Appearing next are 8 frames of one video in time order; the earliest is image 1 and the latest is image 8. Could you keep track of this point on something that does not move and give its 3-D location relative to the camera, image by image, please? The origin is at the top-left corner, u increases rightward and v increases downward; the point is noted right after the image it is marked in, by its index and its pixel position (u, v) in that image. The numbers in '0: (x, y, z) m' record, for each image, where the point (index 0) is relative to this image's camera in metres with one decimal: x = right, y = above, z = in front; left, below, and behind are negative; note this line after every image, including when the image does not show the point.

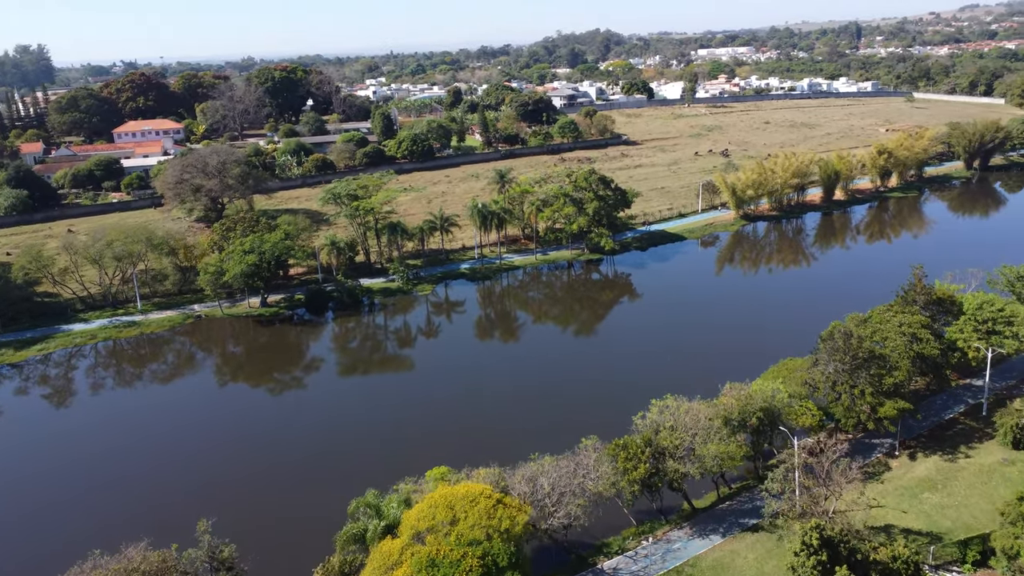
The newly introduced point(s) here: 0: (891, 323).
0: (+9.5, -0.9, +19.8) m
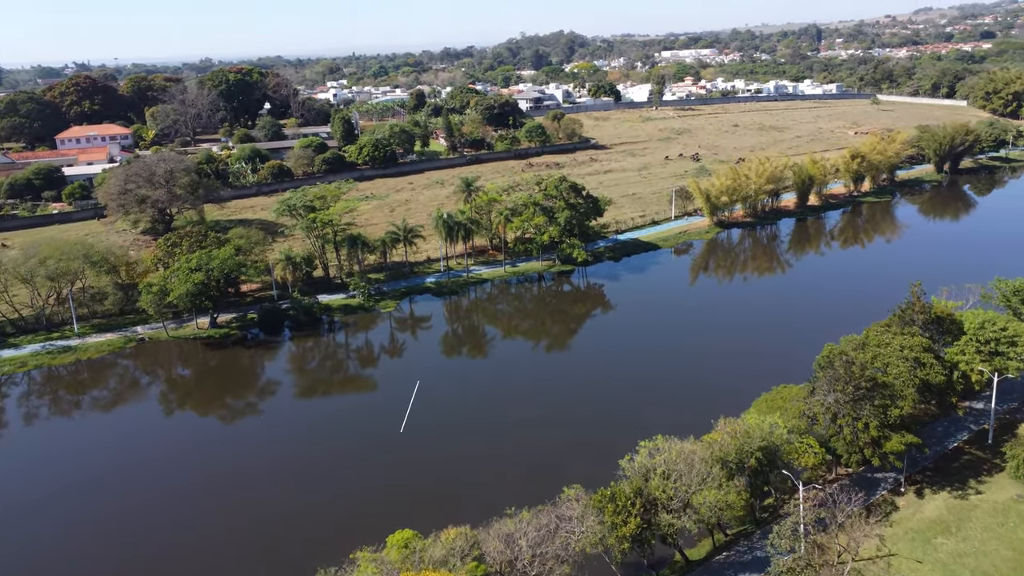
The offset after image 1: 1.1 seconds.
0: (+8.8, -1.3, +18.3) m
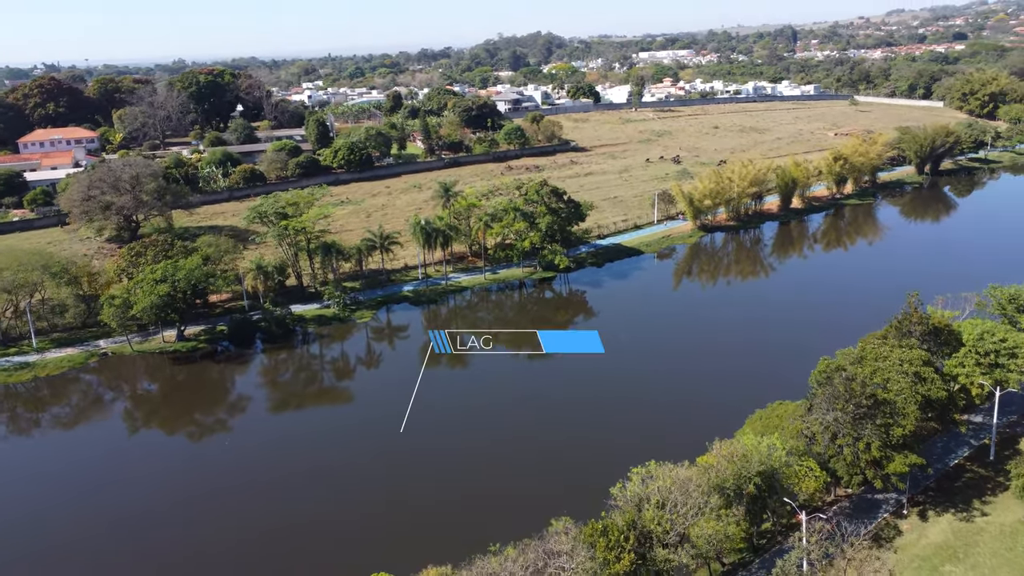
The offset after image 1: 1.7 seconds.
0: (+8.4, -1.6, +17.6) m
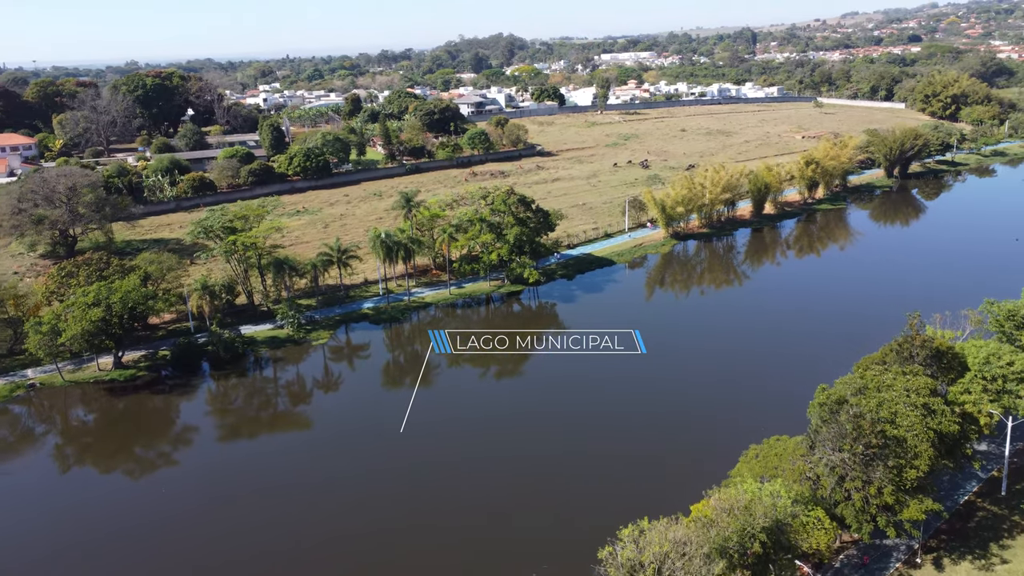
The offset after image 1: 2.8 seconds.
0: (+7.8, -2.1, +16.1) m
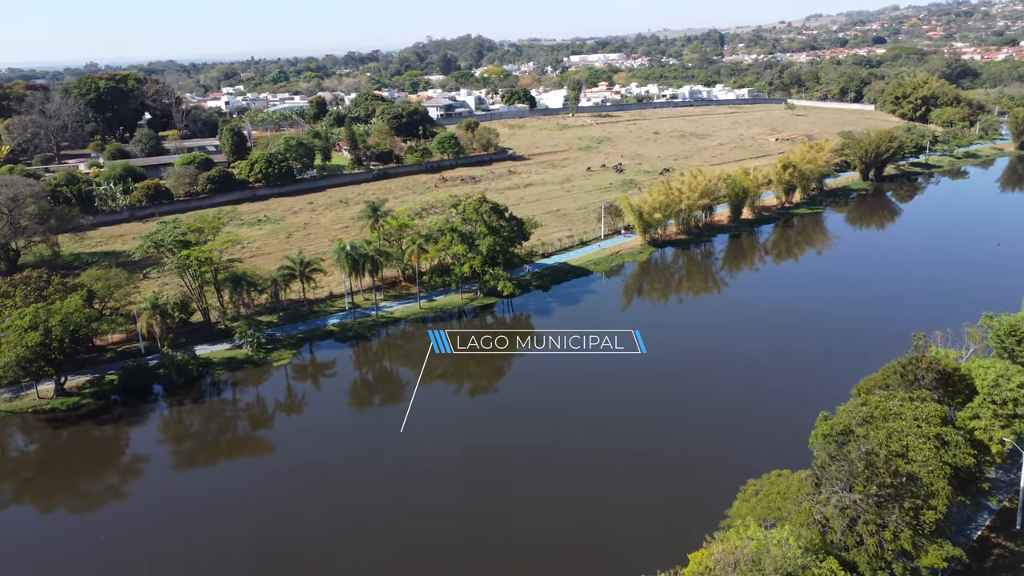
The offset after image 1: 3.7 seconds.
0: (+7.4, -2.5, +14.9) m
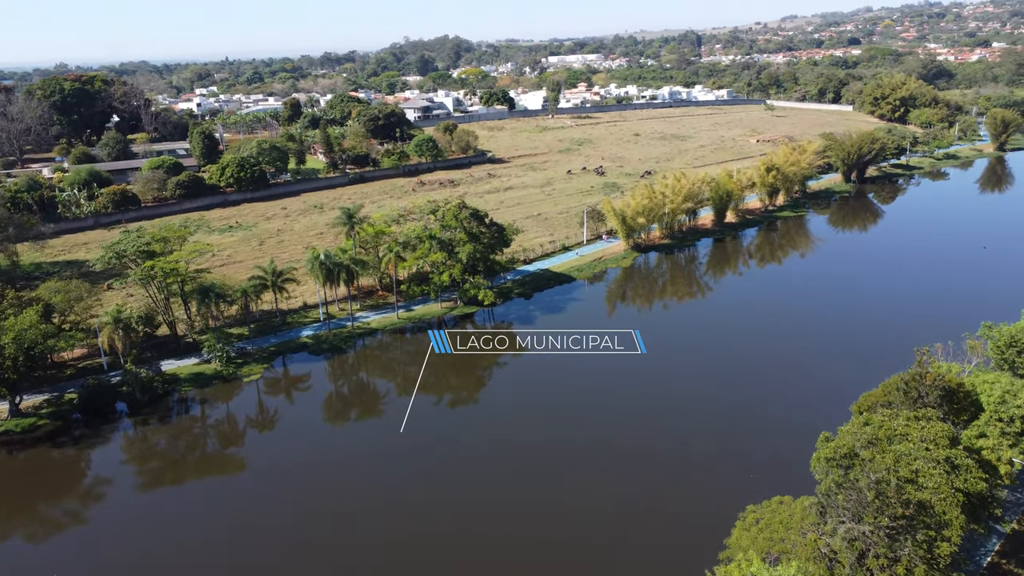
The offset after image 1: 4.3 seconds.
0: (+7.1, -2.7, +14.0) m
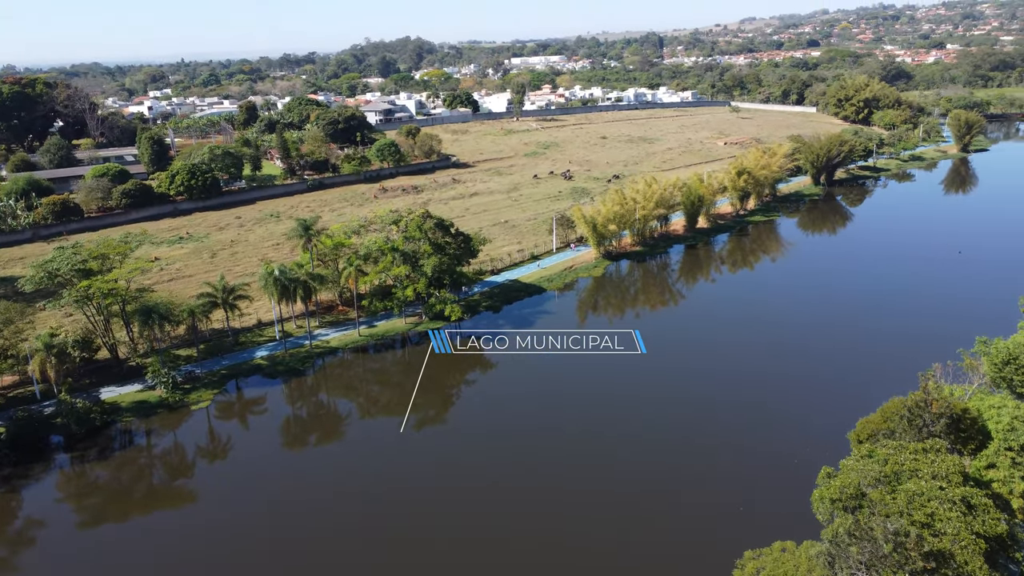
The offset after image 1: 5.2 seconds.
0: (+6.7, -3.1, +12.8) m
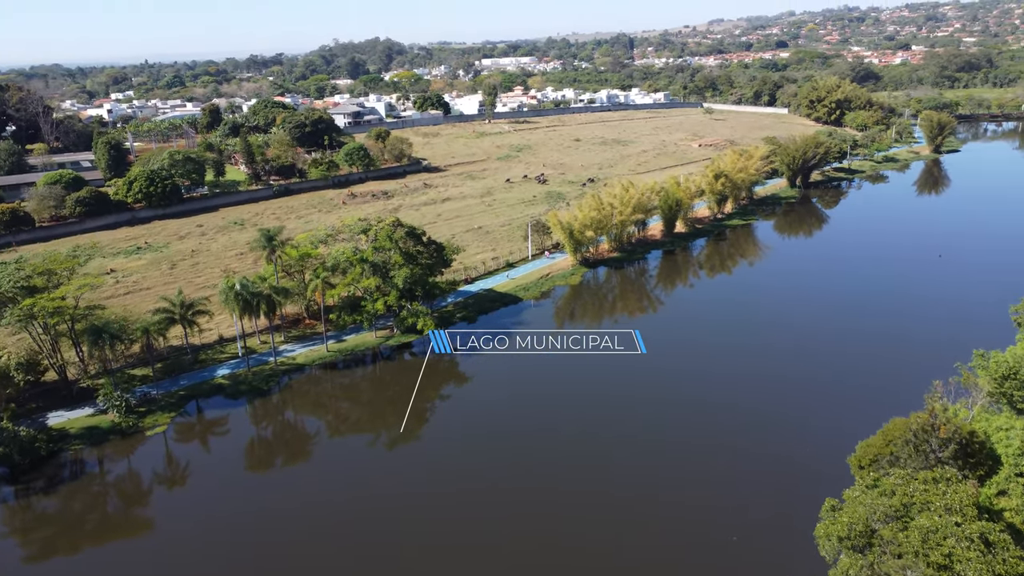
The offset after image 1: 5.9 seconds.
0: (+6.4, -3.4, +11.9) m
